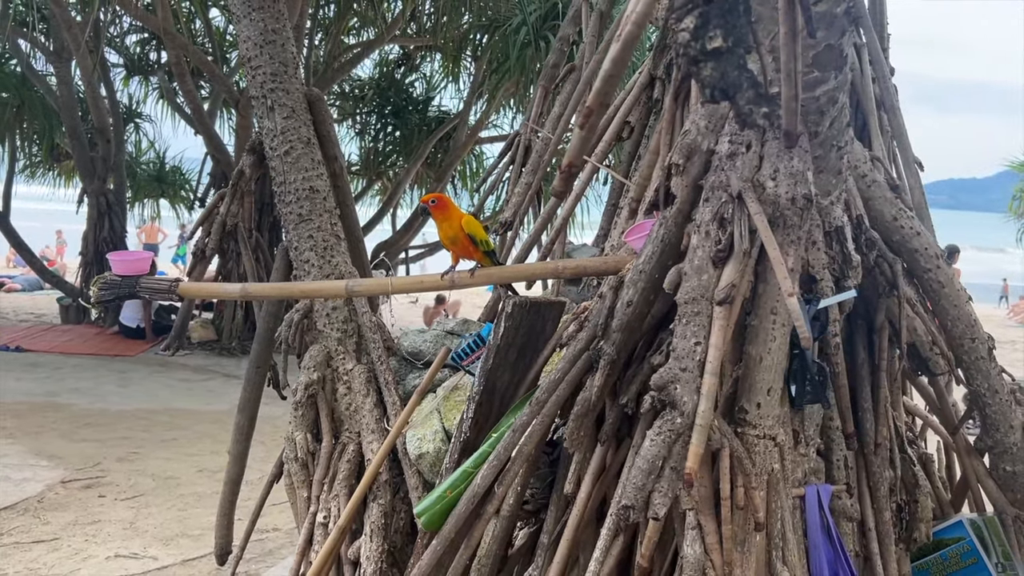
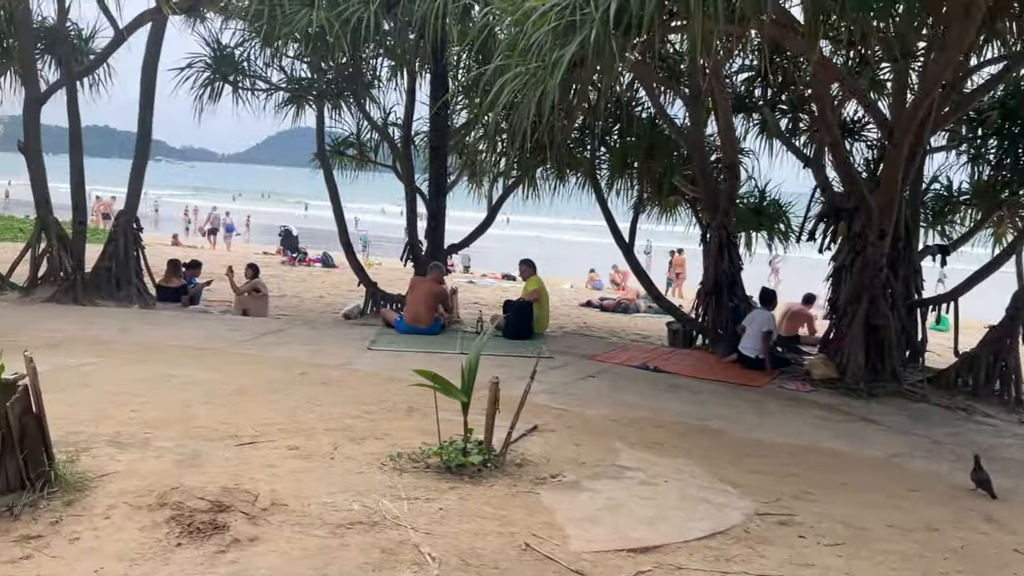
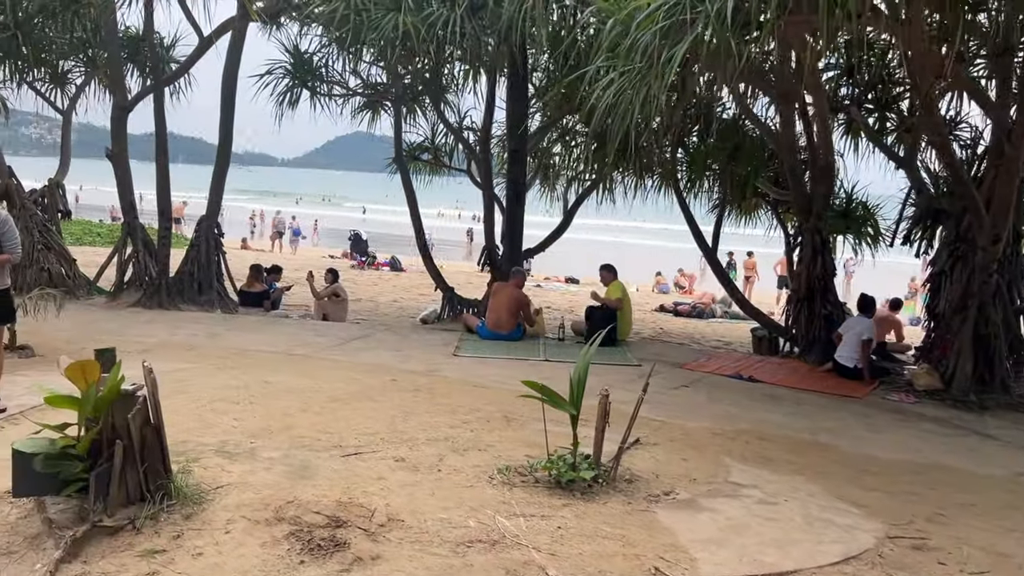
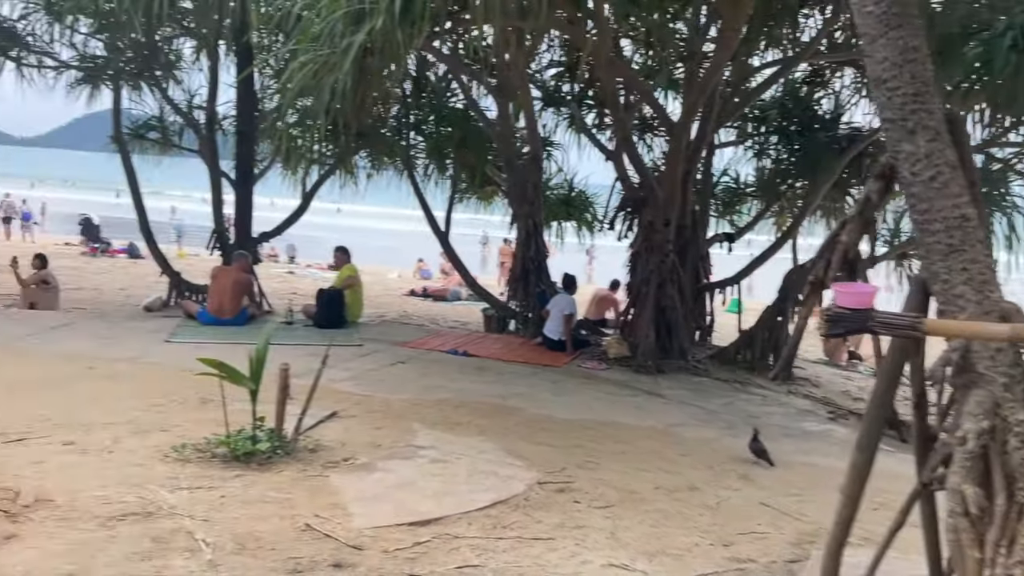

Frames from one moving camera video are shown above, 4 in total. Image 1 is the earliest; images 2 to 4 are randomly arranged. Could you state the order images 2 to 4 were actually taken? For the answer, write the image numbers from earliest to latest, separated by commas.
4, 2, 3
